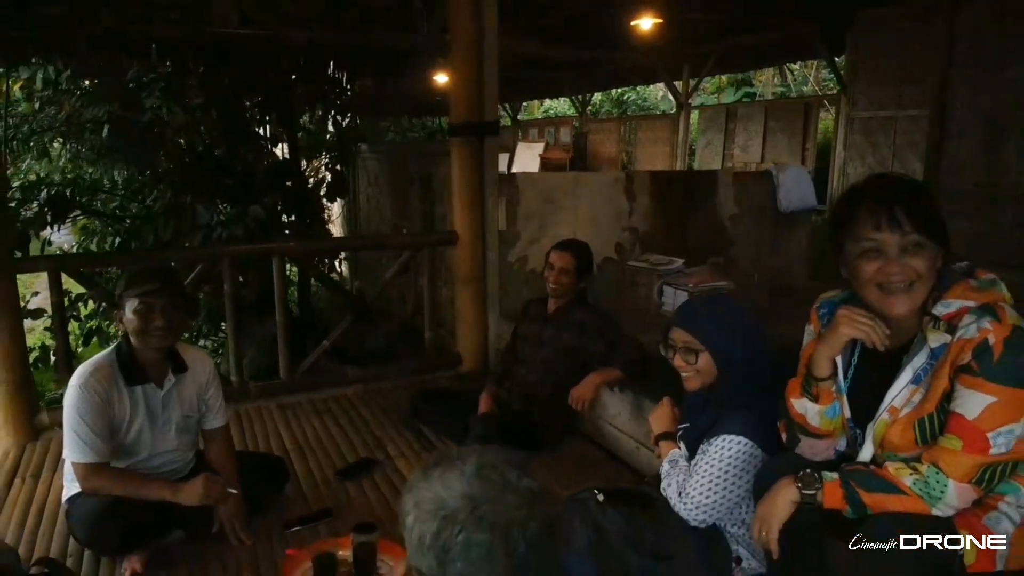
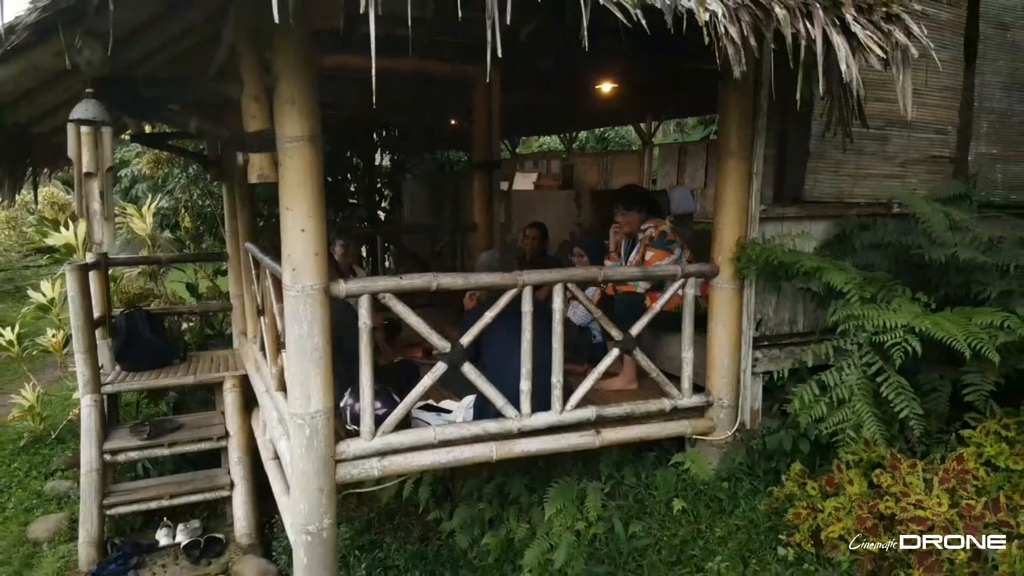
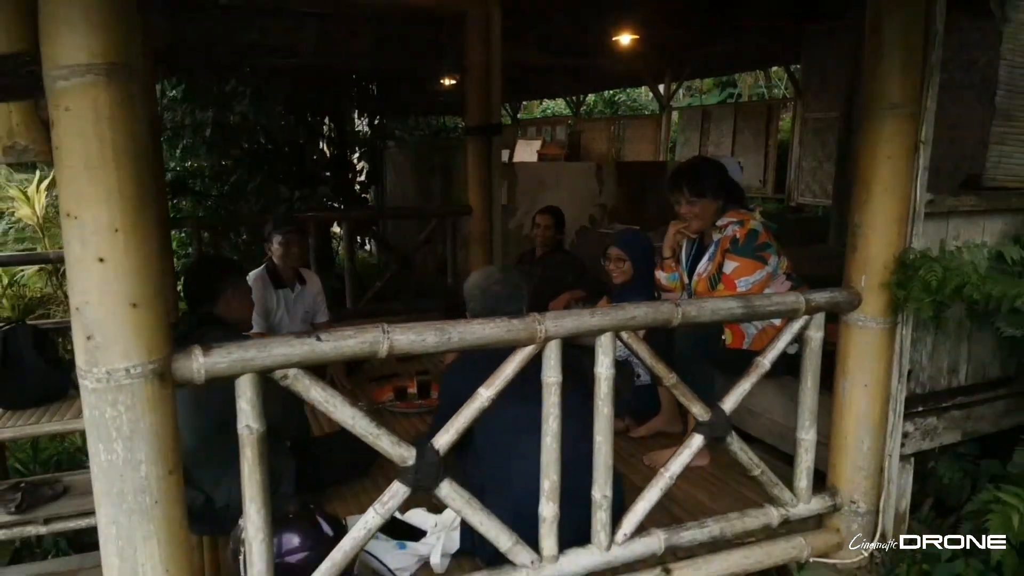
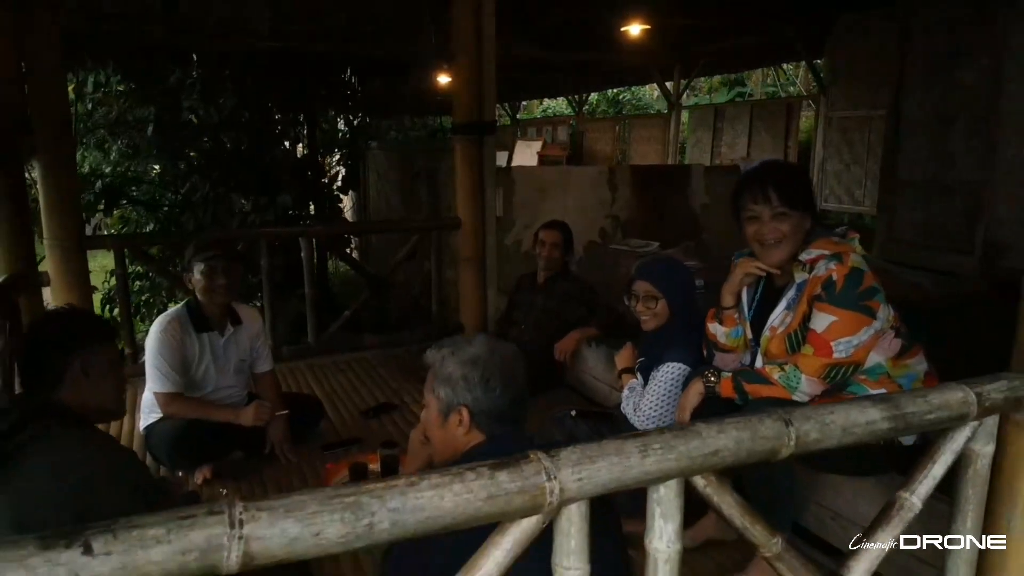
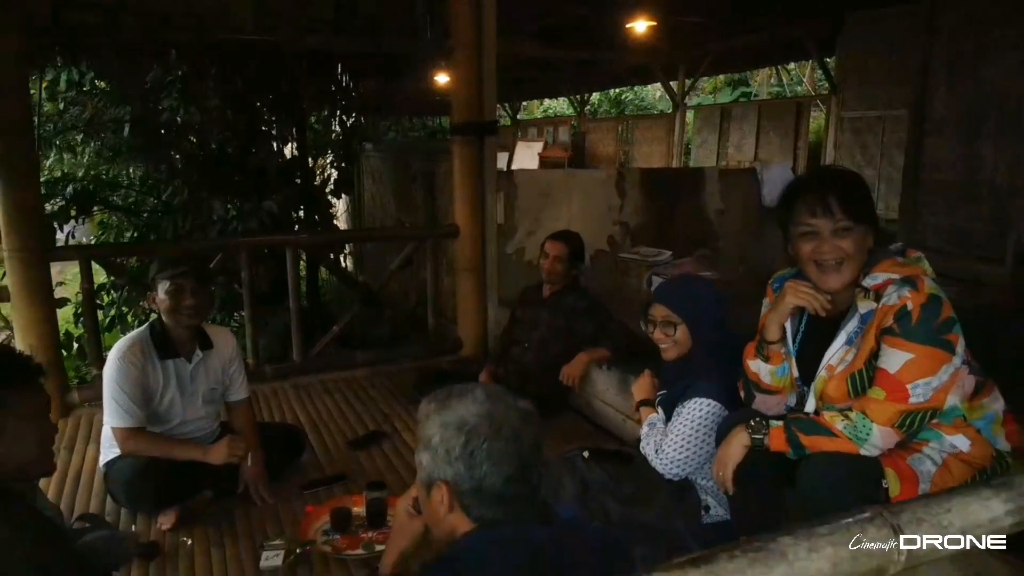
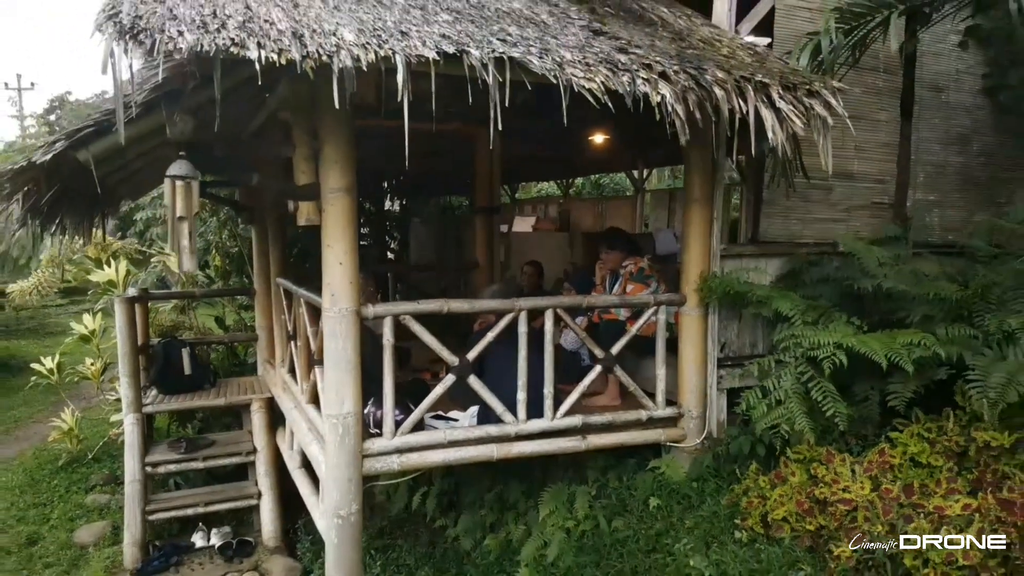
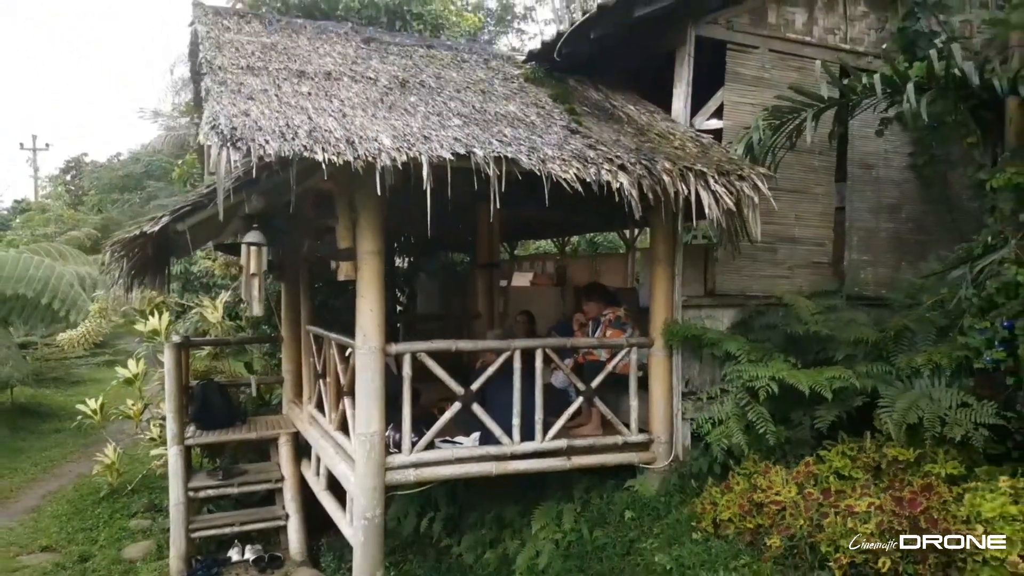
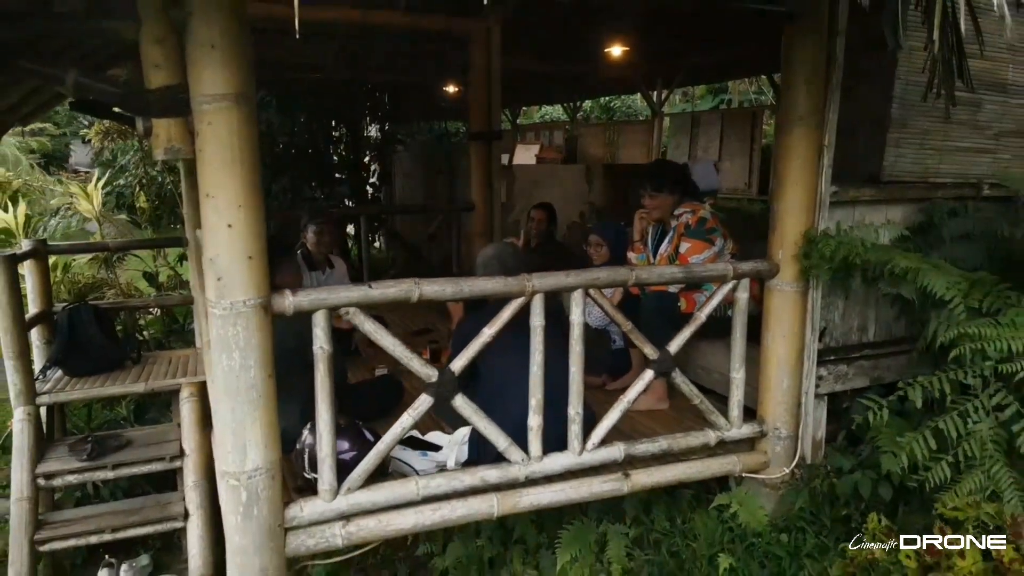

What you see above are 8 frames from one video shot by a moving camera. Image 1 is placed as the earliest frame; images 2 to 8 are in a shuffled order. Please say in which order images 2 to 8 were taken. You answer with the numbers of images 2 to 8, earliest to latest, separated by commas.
5, 4, 3, 8, 2, 6, 7
